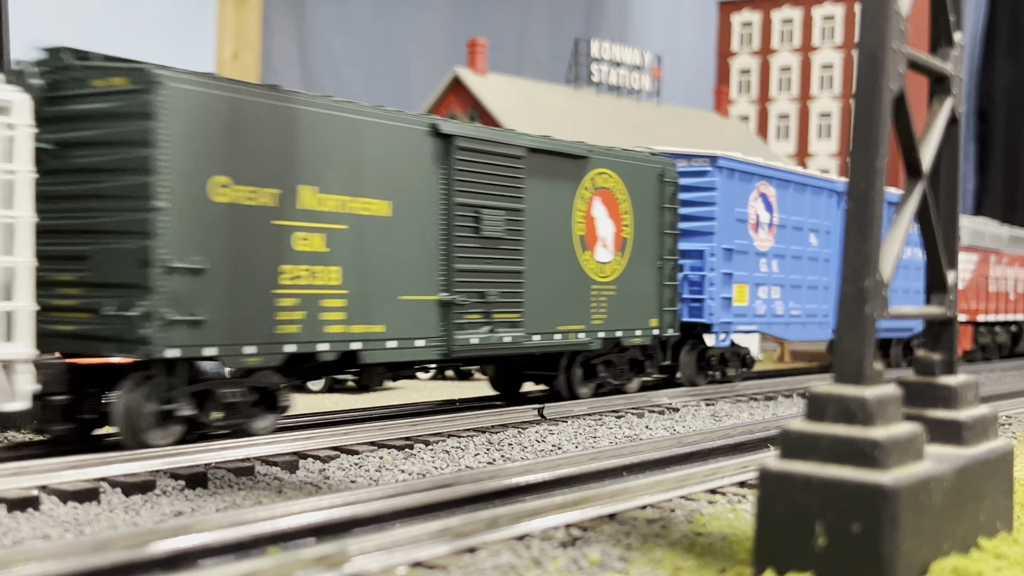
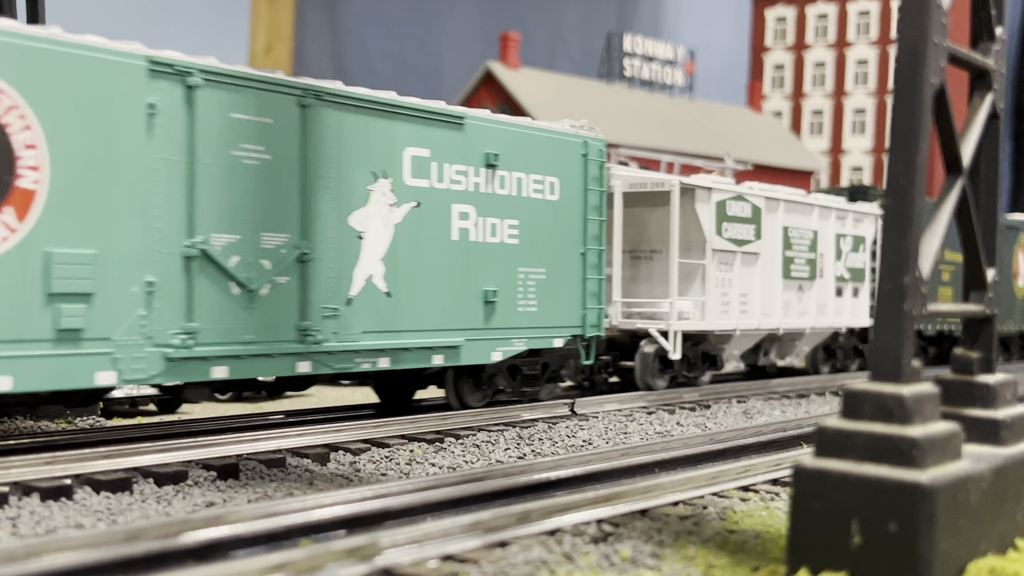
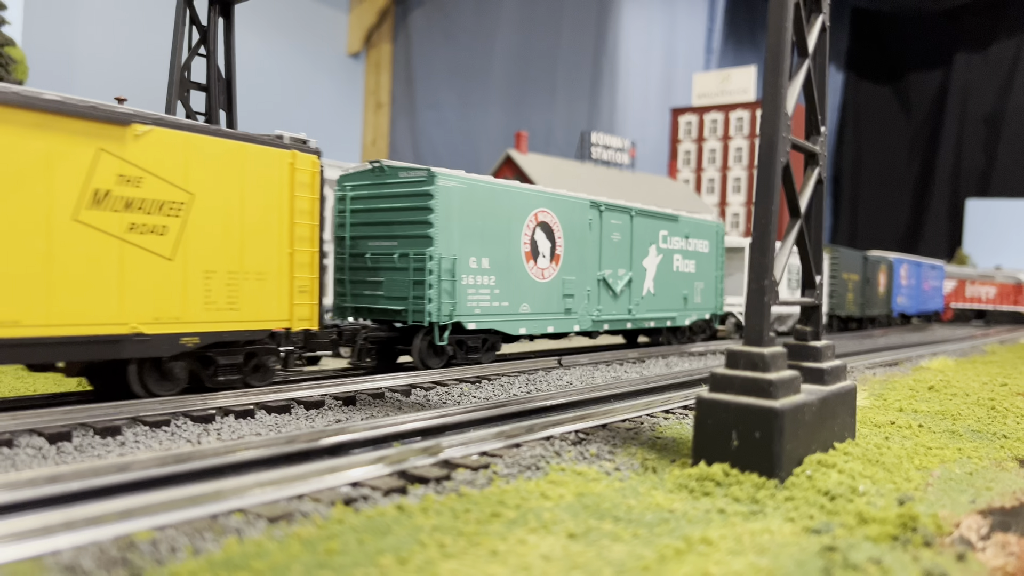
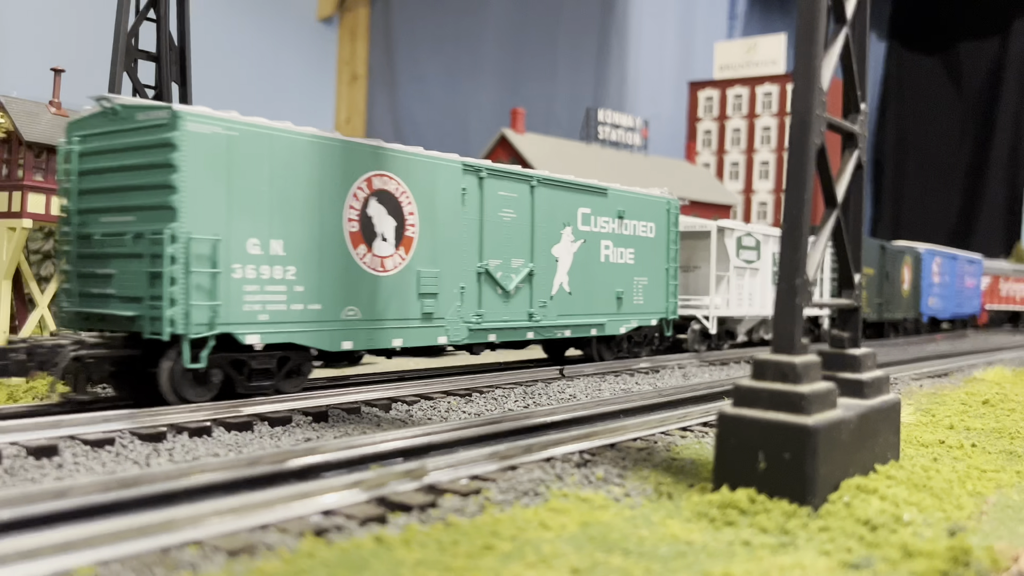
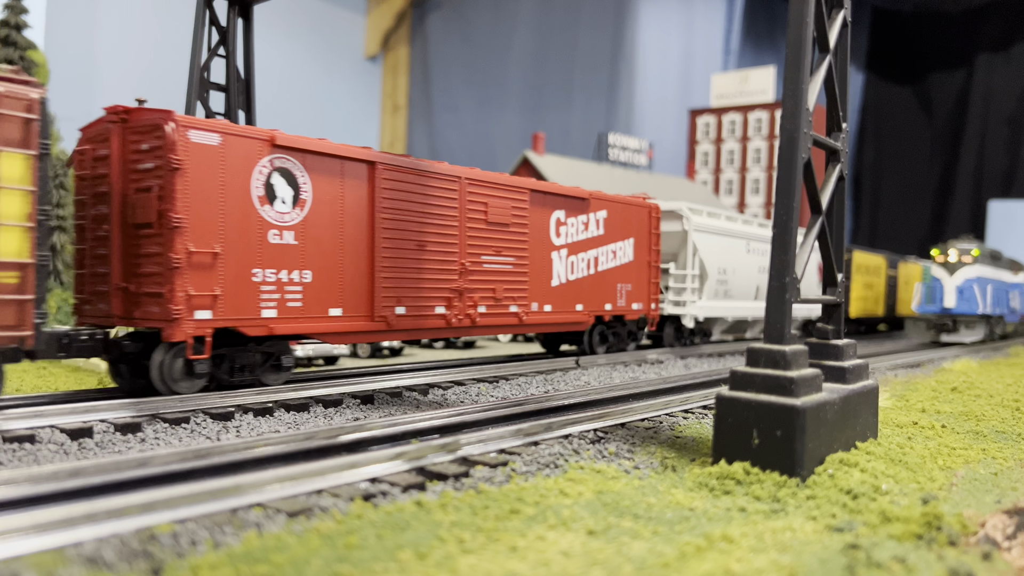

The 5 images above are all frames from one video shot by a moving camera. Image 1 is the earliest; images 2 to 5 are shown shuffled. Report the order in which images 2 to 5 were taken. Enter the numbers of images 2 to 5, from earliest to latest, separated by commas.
2, 4, 3, 5
